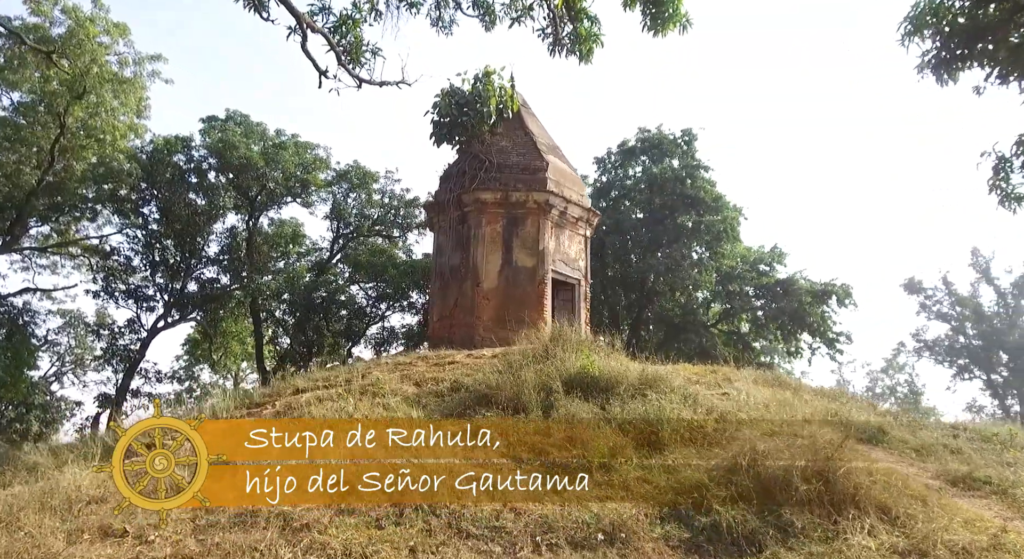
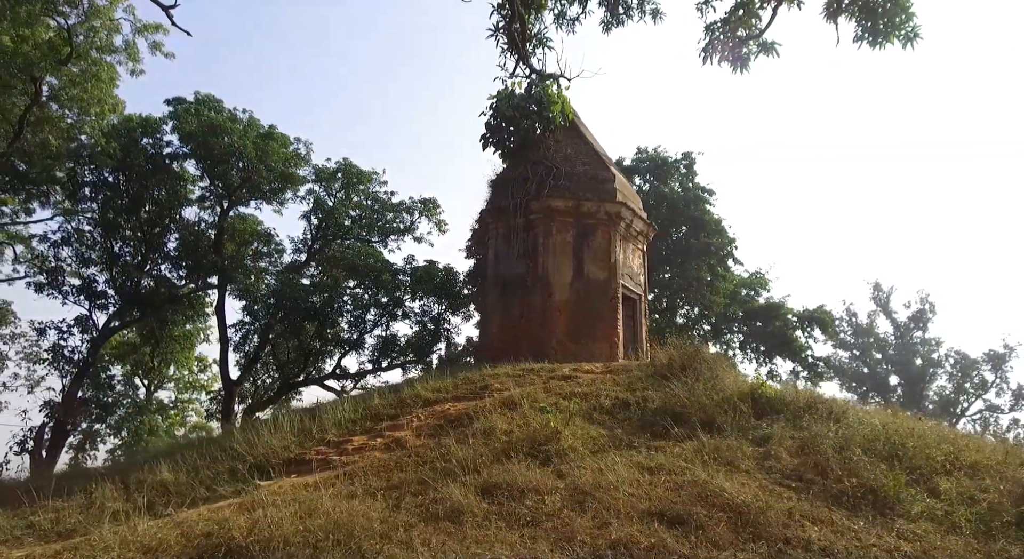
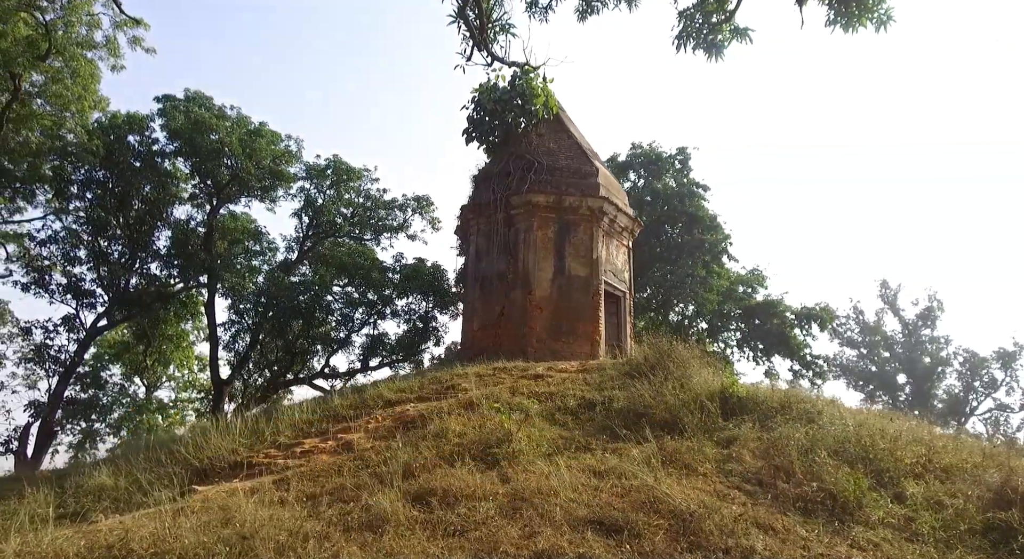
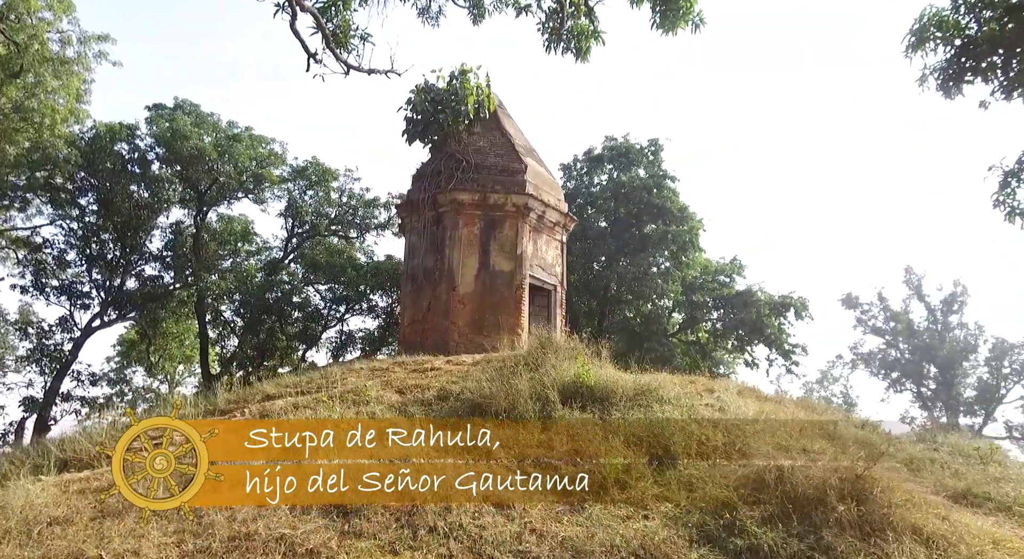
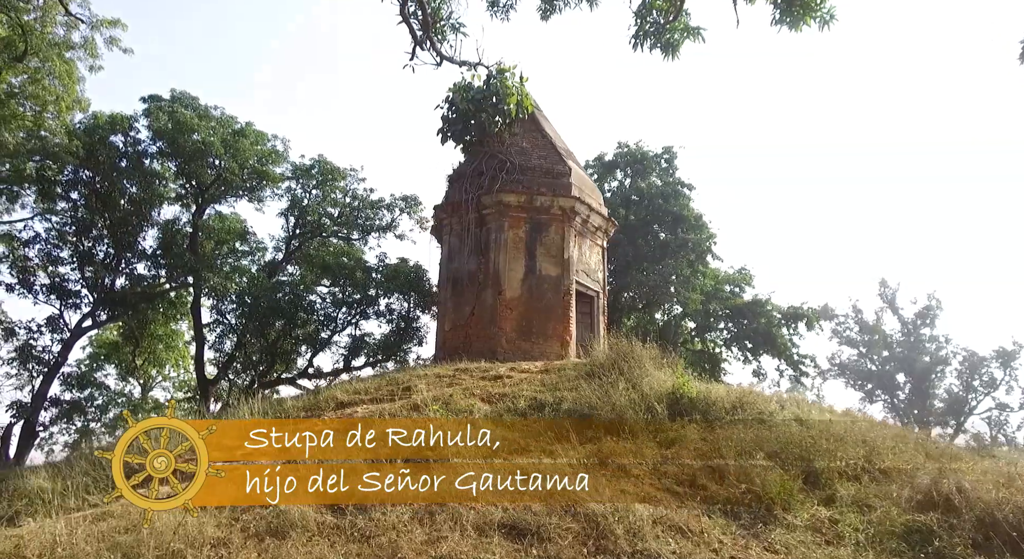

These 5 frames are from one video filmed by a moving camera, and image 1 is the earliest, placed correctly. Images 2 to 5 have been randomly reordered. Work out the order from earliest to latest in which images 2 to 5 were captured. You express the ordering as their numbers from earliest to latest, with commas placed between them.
4, 5, 3, 2
